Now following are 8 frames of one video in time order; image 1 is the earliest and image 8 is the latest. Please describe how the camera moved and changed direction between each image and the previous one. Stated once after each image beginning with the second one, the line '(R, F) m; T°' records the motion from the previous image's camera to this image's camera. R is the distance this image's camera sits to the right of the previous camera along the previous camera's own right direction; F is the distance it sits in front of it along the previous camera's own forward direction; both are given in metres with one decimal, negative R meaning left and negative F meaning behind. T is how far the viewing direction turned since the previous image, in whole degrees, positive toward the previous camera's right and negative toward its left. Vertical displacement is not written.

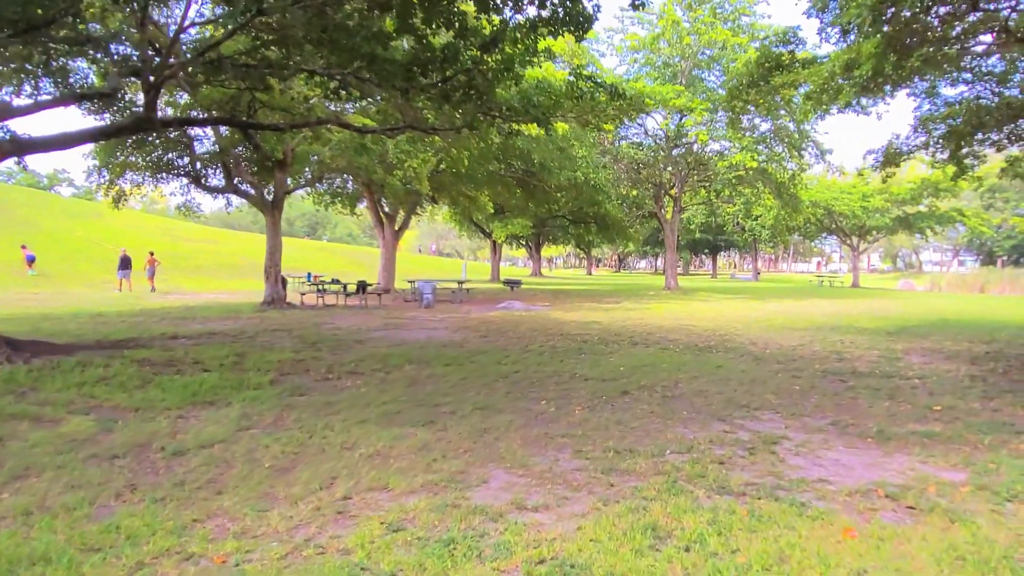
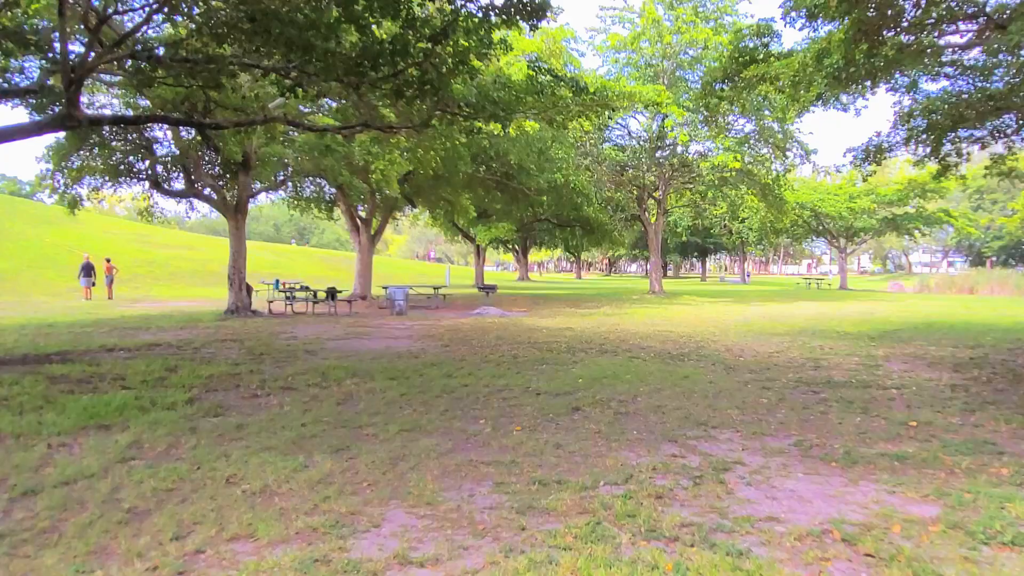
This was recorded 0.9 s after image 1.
(+0.4, +0.5) m; +1°
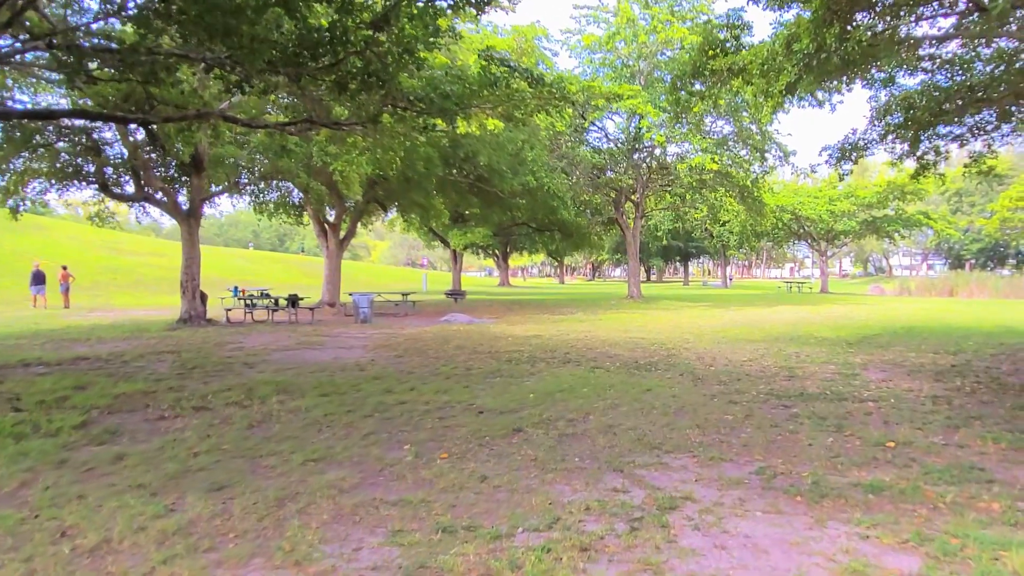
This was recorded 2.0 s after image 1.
(+0.4, +0.6) m; +1°
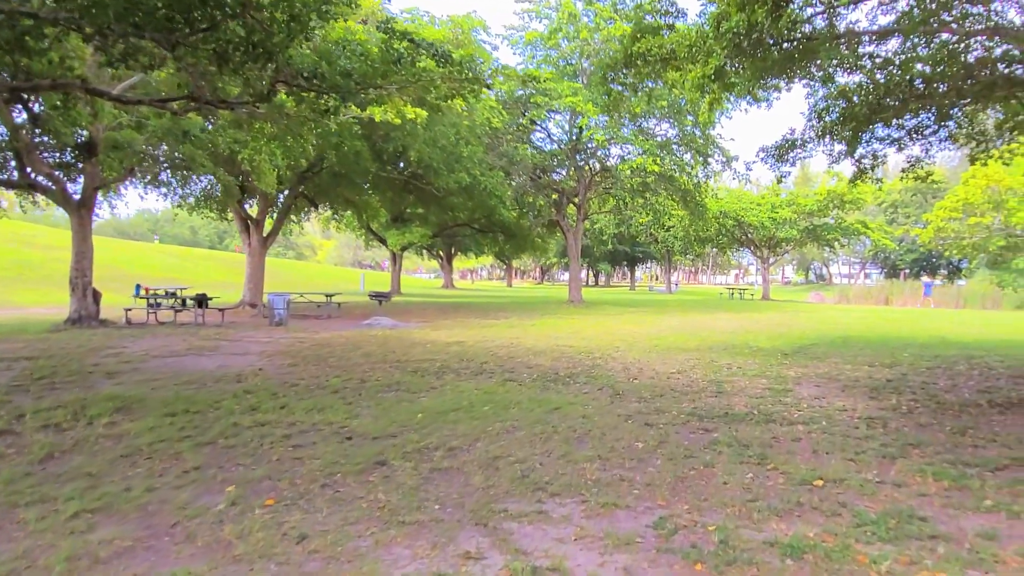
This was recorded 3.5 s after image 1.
(+0.5, +0.8) m; +4°
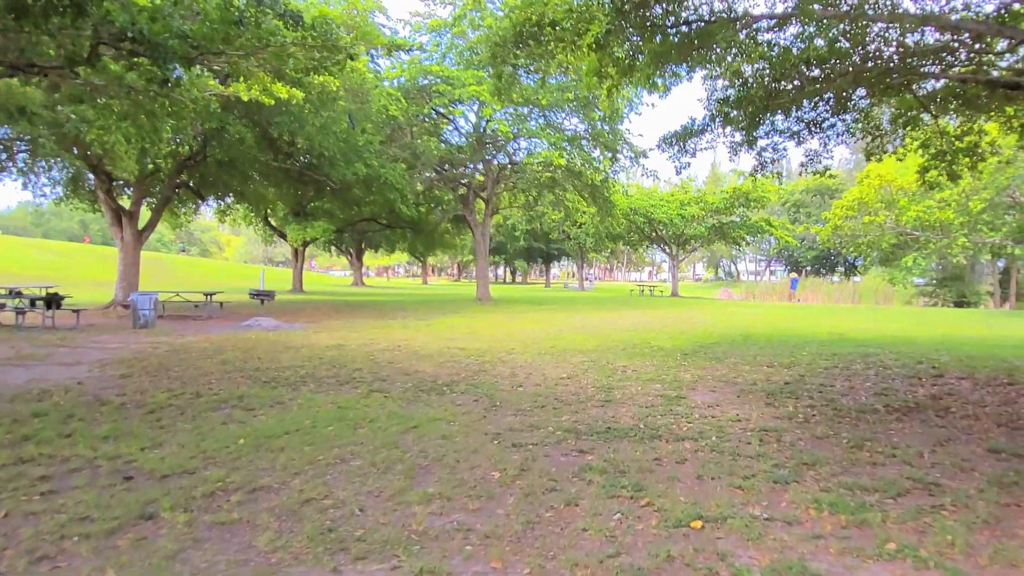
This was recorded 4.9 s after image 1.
(+0.5, +0.8) m; +6°
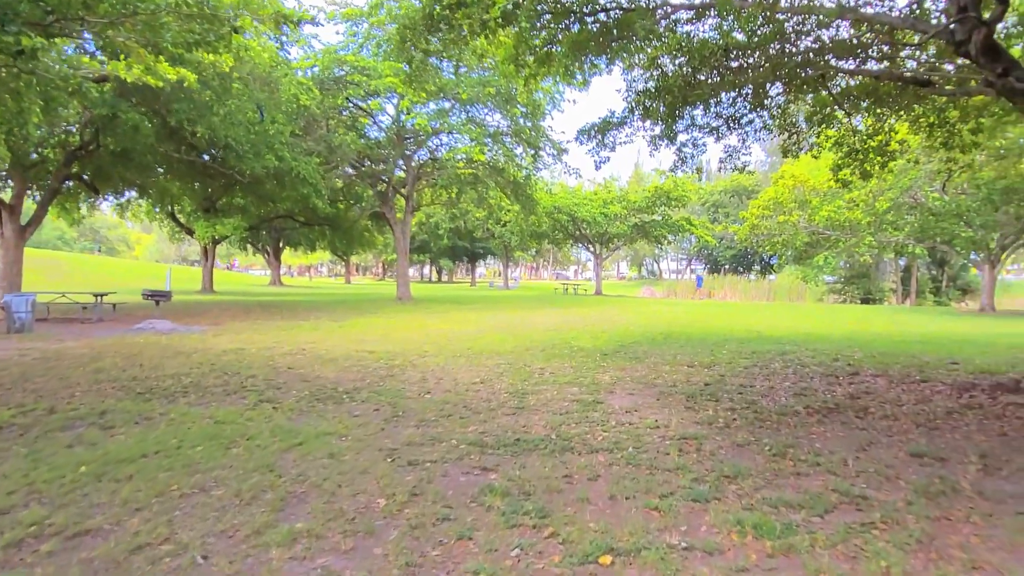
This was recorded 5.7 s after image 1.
(+0.2, +0.5) m; +6°
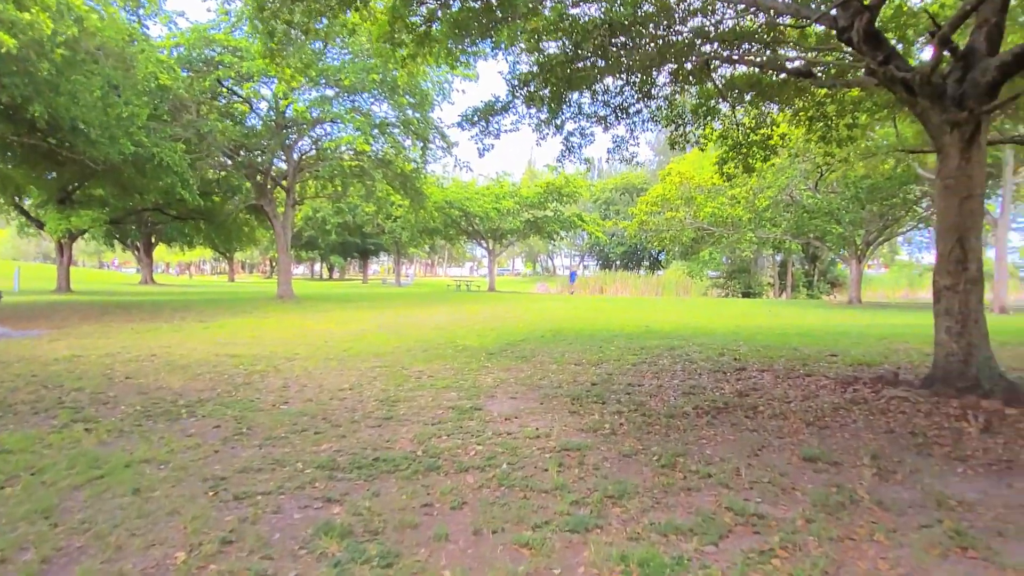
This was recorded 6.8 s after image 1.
(+0.2, +0.6) m; +8°
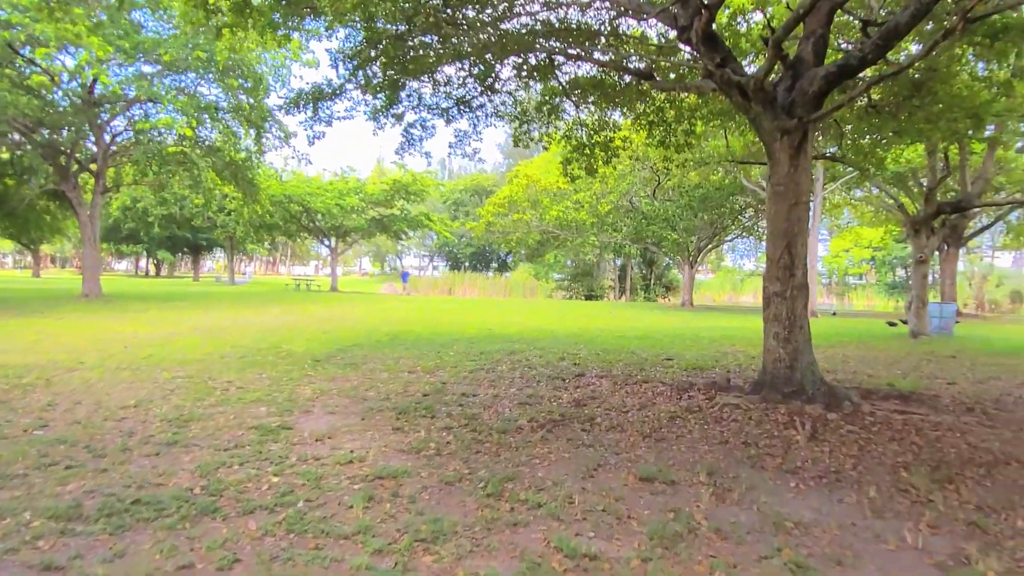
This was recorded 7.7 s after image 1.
(+0.2, +0.6) m; +12°
